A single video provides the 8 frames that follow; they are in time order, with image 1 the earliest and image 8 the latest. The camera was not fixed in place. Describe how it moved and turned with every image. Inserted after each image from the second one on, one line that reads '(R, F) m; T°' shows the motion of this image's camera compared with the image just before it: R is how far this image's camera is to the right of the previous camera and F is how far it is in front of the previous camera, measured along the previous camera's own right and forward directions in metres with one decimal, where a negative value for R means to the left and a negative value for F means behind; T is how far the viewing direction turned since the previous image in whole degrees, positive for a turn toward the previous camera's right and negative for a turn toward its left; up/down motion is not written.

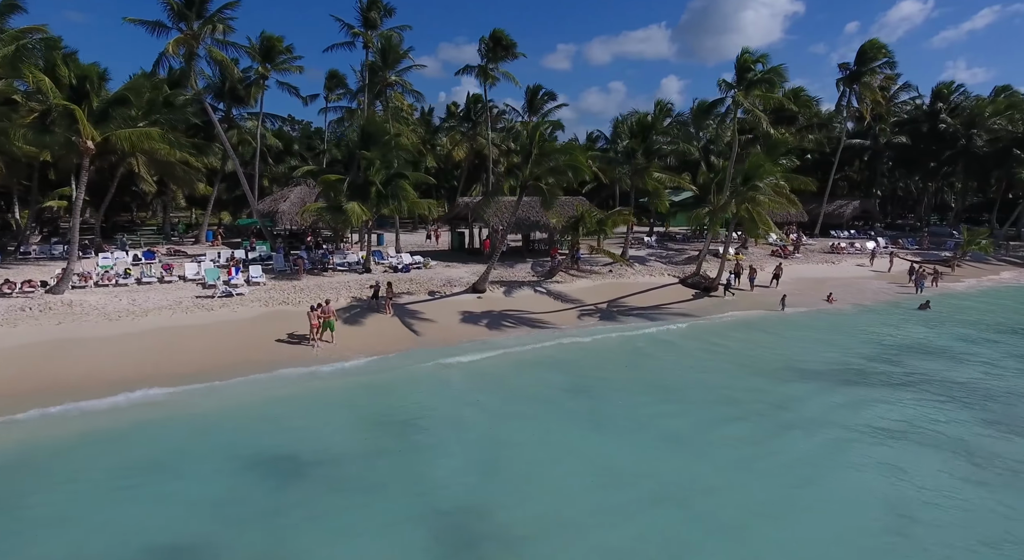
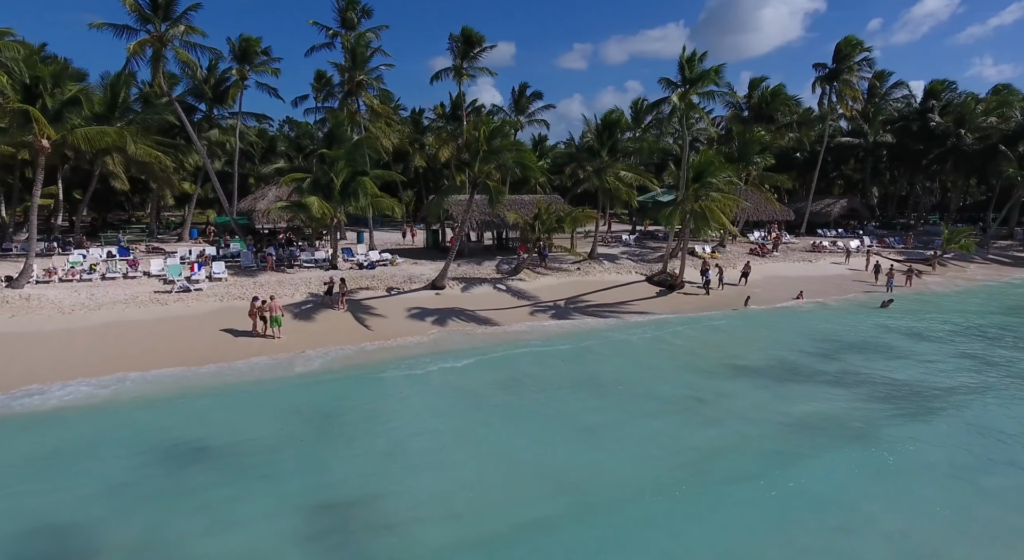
(+2.1, -0.2) m; -1°
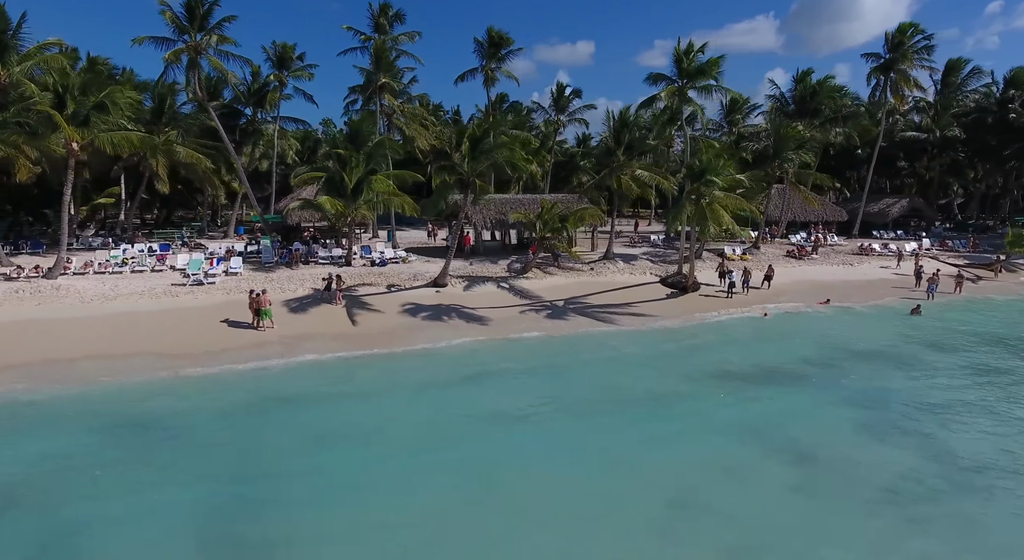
(+2.8, +0.1) m; -7°
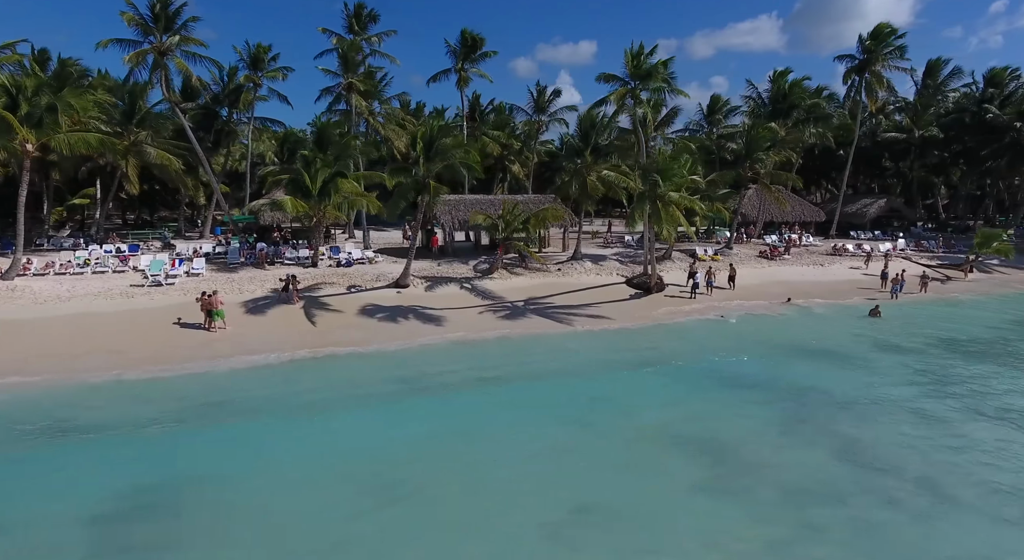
(+1.5, 0.0) m; 0°
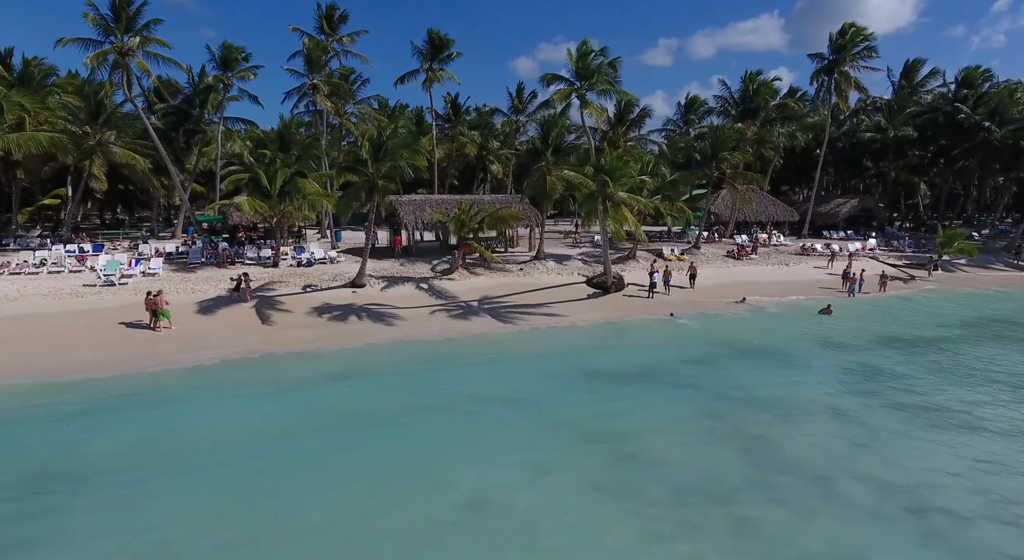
(+1.7, -0.1) m; 0°
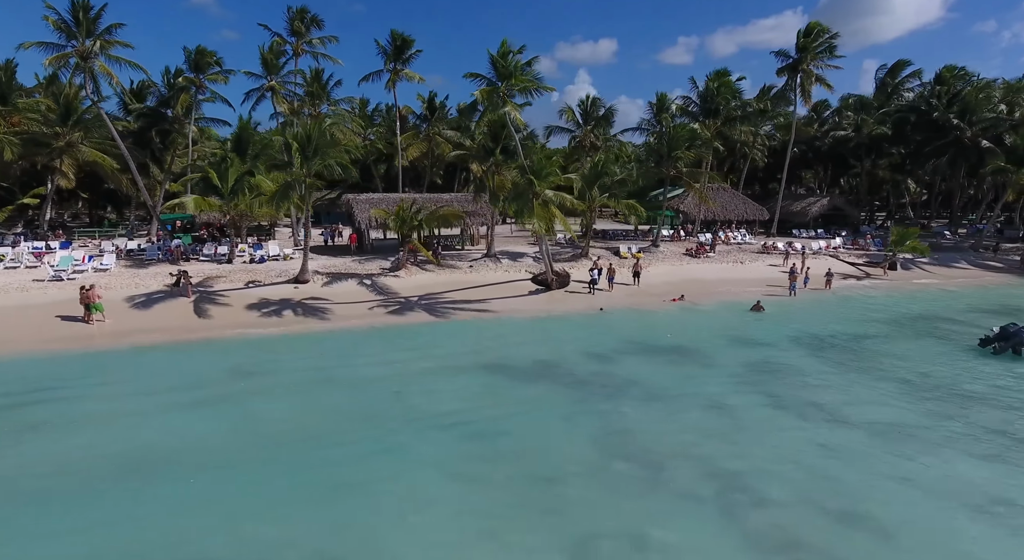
(+3.0, -0.4) m; -1°
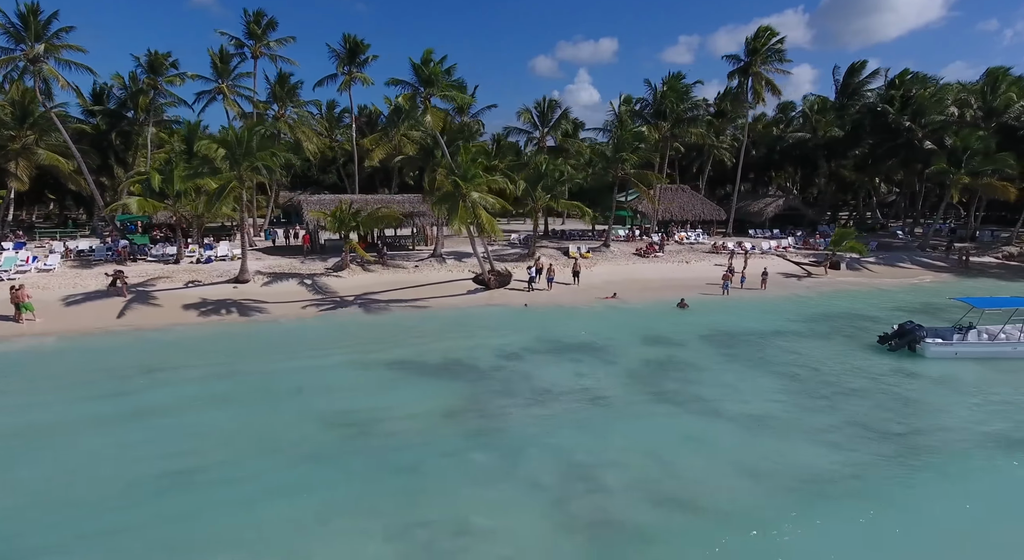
(+2.5, -0.6) m; 0°
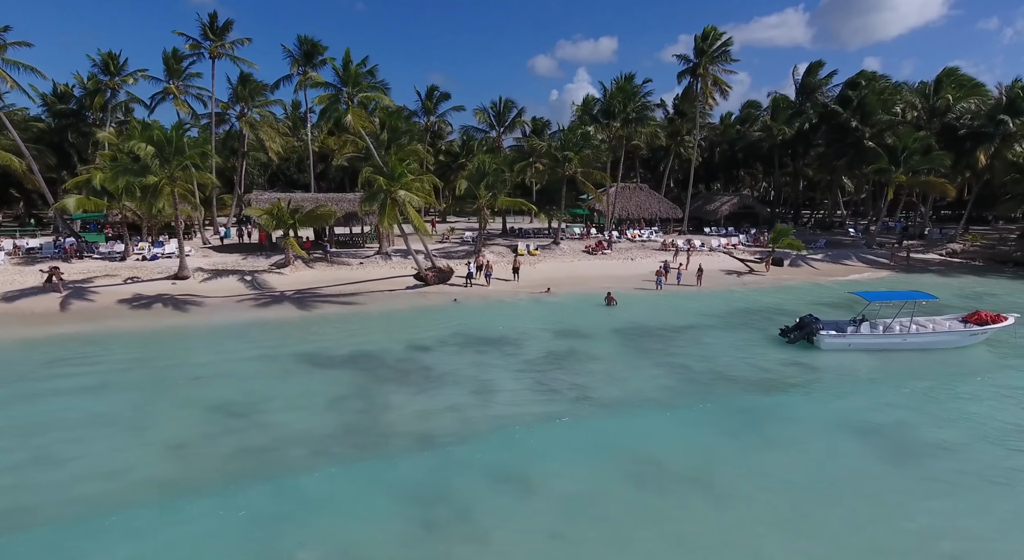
(+2.5, -0.6) m; 0°
